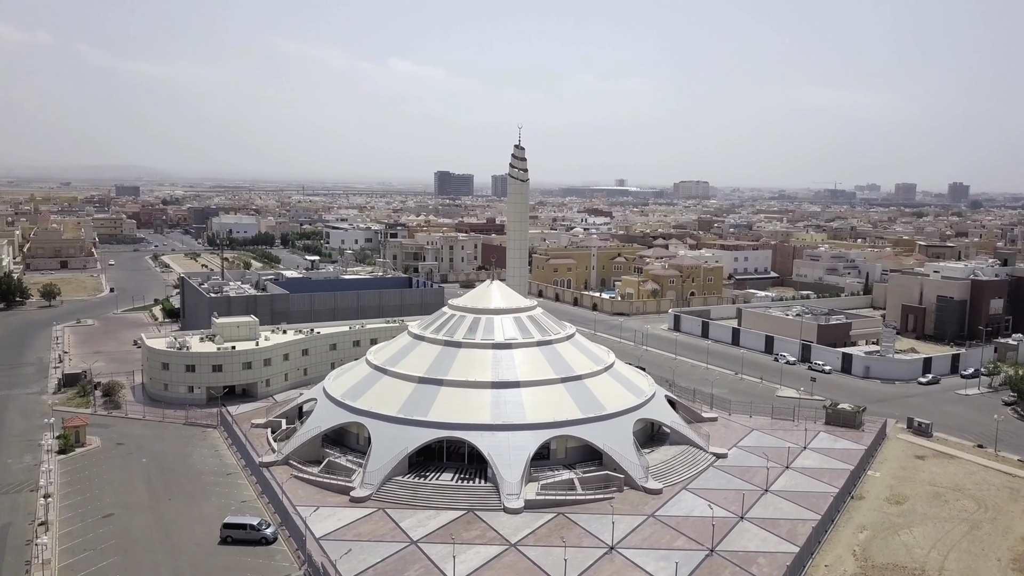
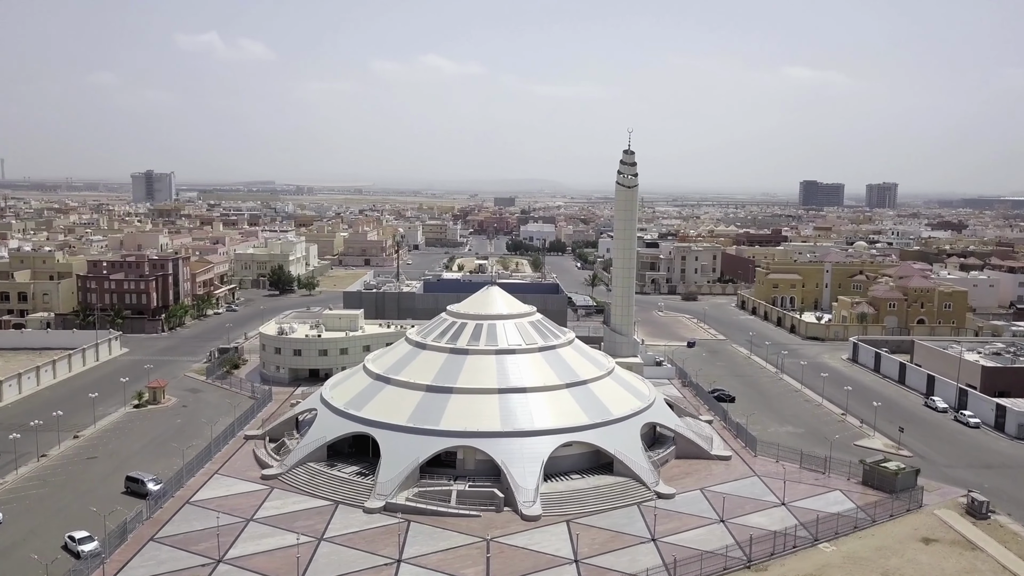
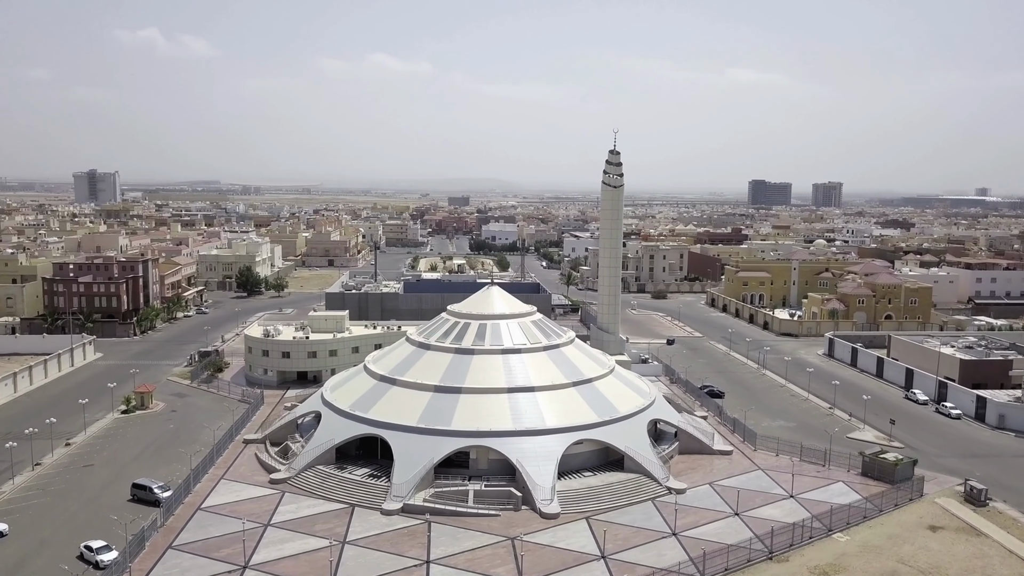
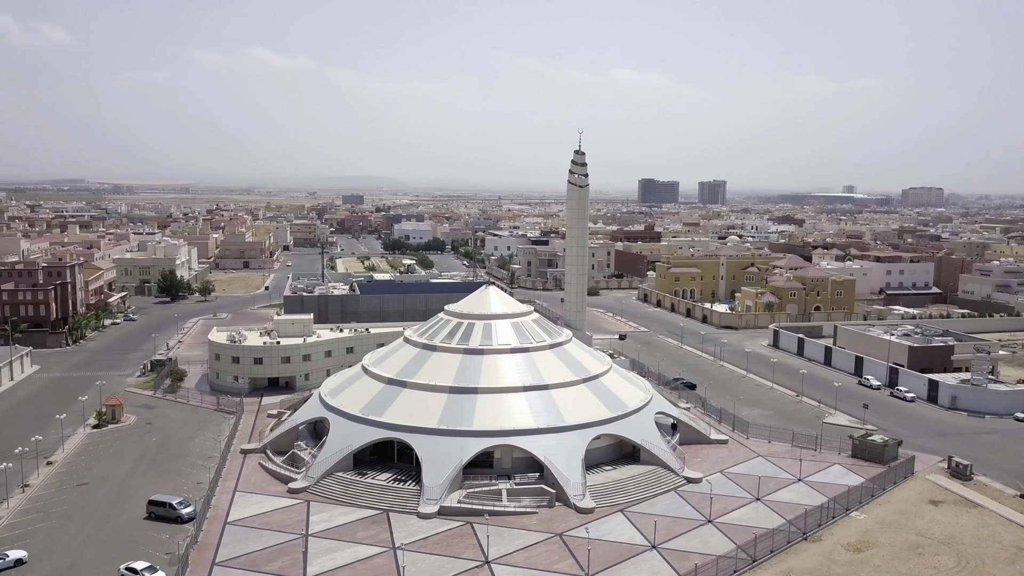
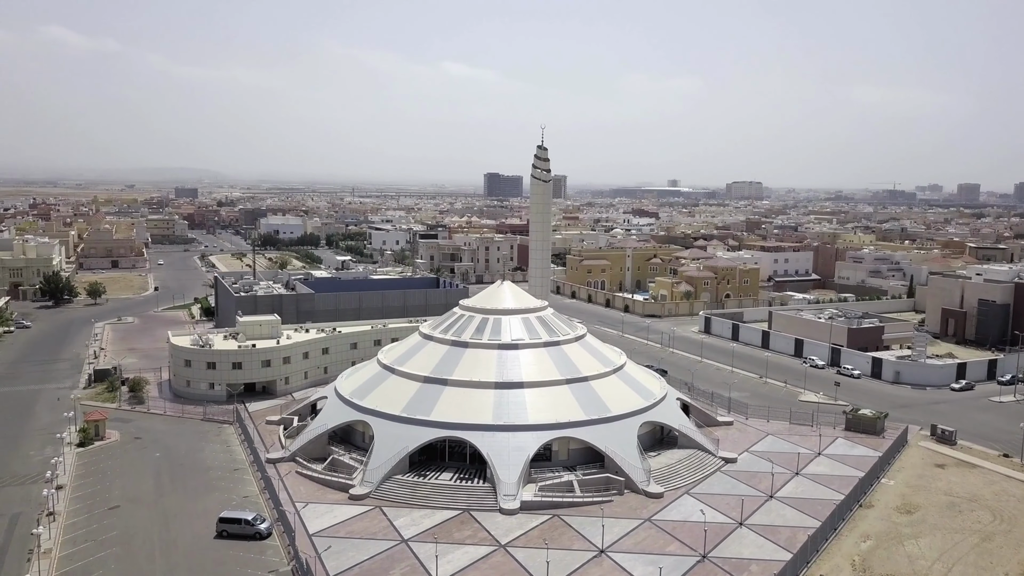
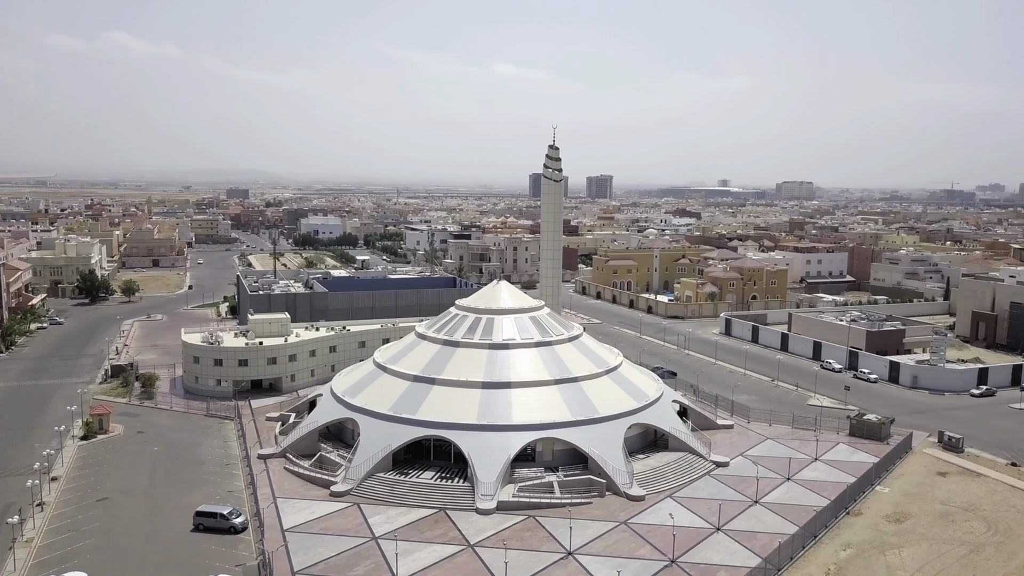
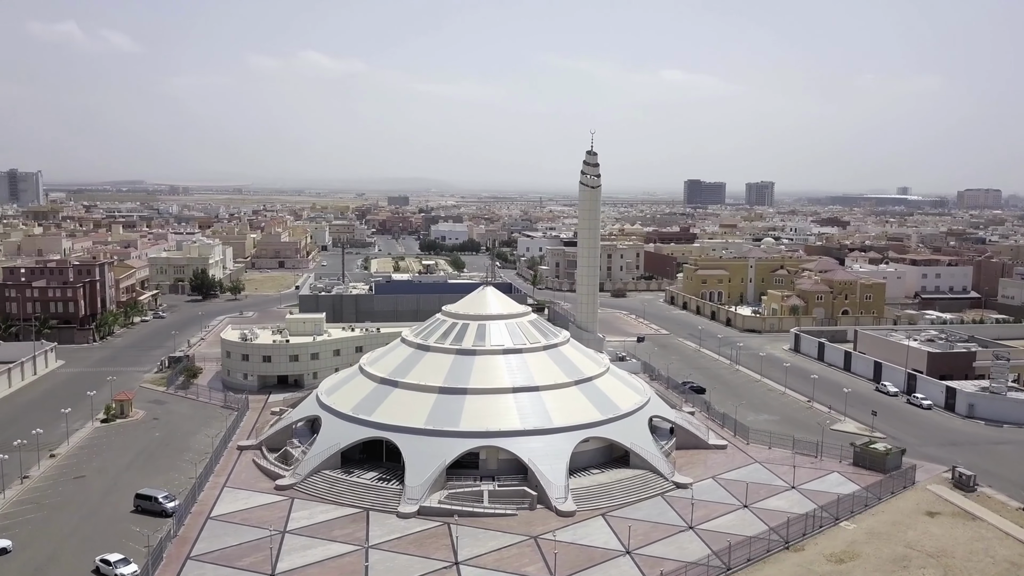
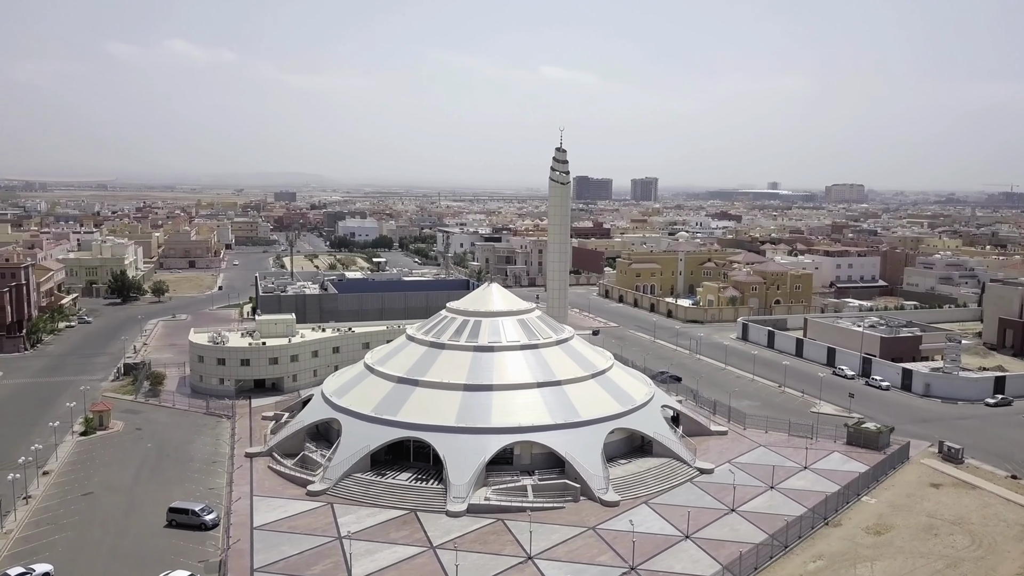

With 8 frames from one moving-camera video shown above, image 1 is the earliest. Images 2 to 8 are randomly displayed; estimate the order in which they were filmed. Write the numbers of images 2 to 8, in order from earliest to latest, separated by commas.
5, 6, 8, 4, 7, 3, 2
